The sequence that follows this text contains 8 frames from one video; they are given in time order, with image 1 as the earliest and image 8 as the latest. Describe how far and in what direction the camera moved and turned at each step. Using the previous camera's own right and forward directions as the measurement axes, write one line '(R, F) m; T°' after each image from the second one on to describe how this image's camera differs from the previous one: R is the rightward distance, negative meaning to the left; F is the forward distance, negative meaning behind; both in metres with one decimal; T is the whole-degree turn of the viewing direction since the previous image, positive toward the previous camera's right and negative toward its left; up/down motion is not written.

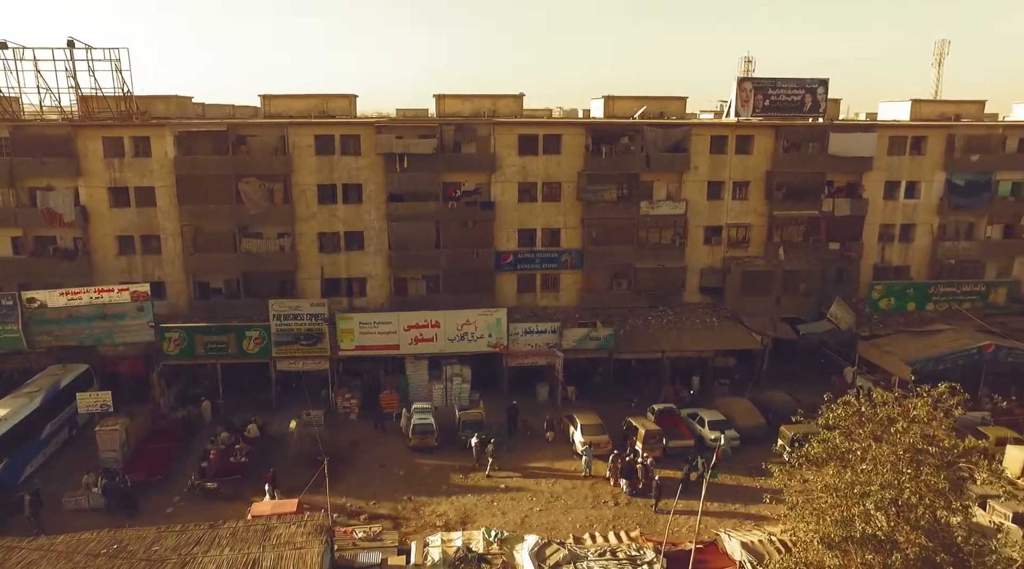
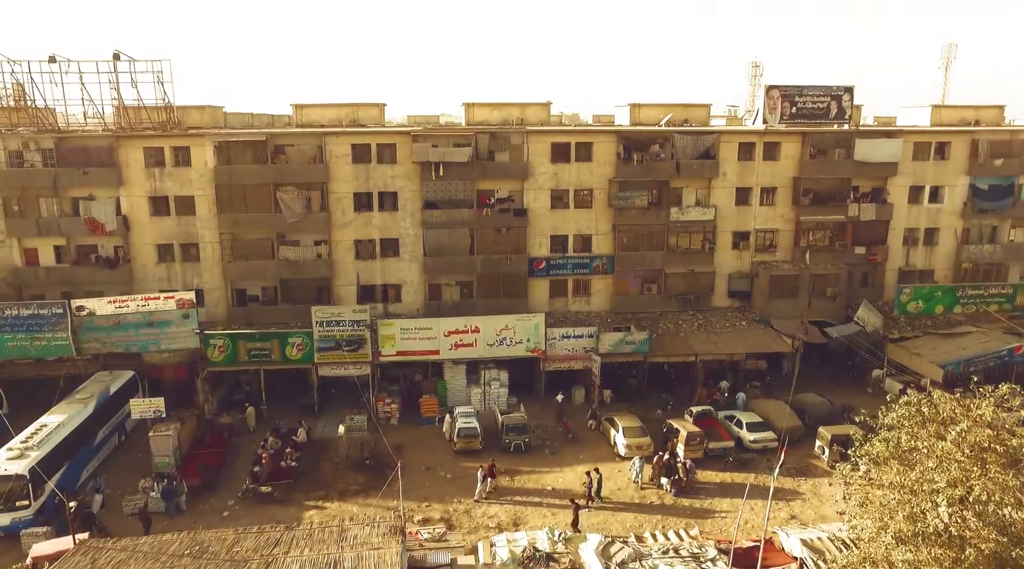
(-1.5, -0.5) m; 0°
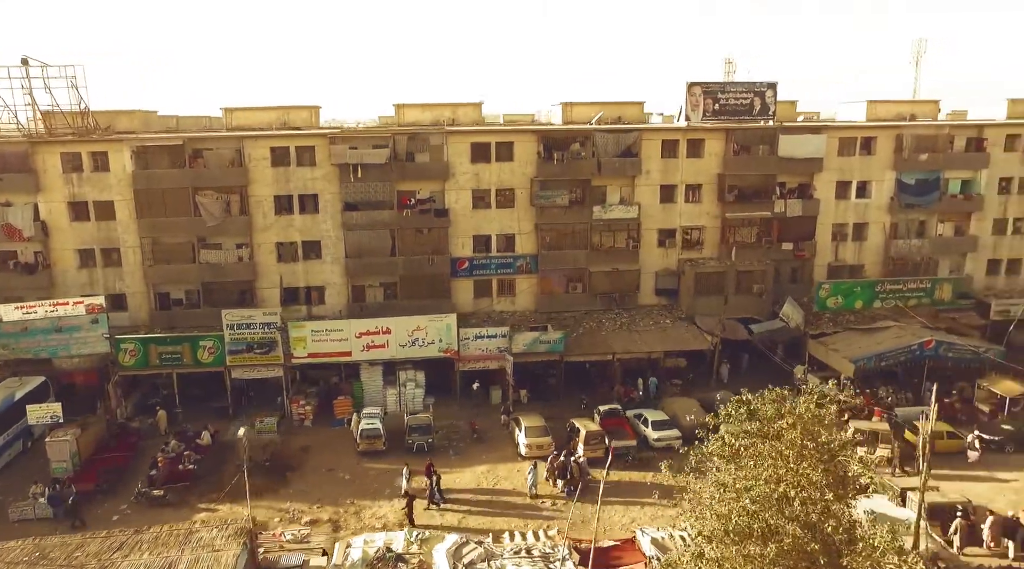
(+3.6, 0.0) m; 0°
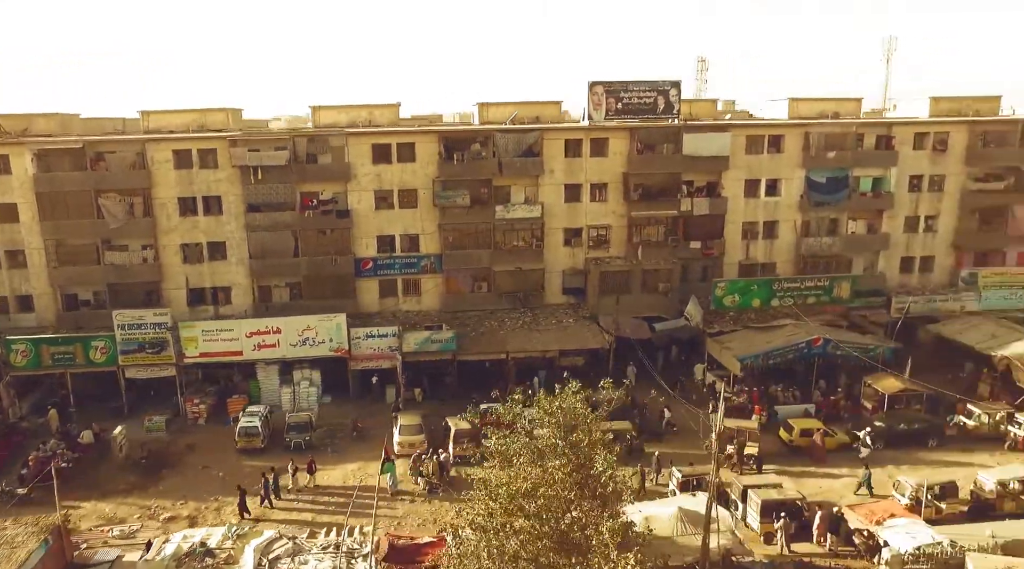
(+4.8, -0.2) m; 0°
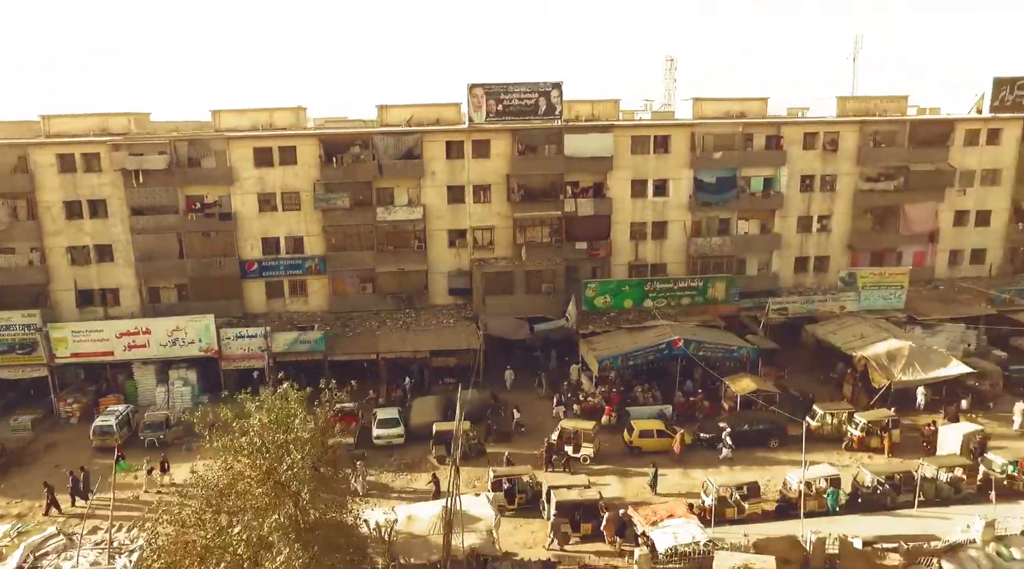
(+6.0, -0.3) m; -1°
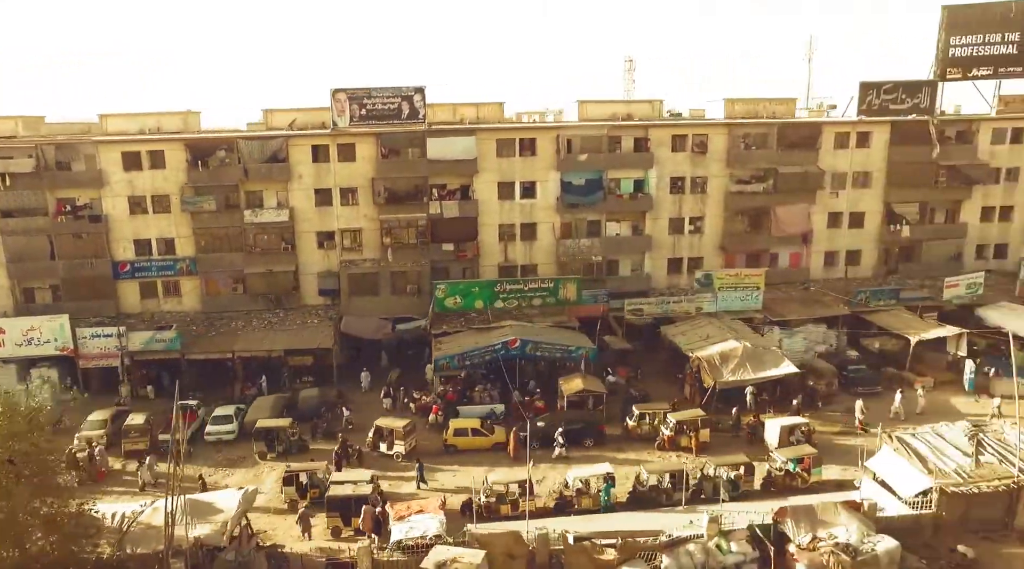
(+6.8, -0.6) m; 0°
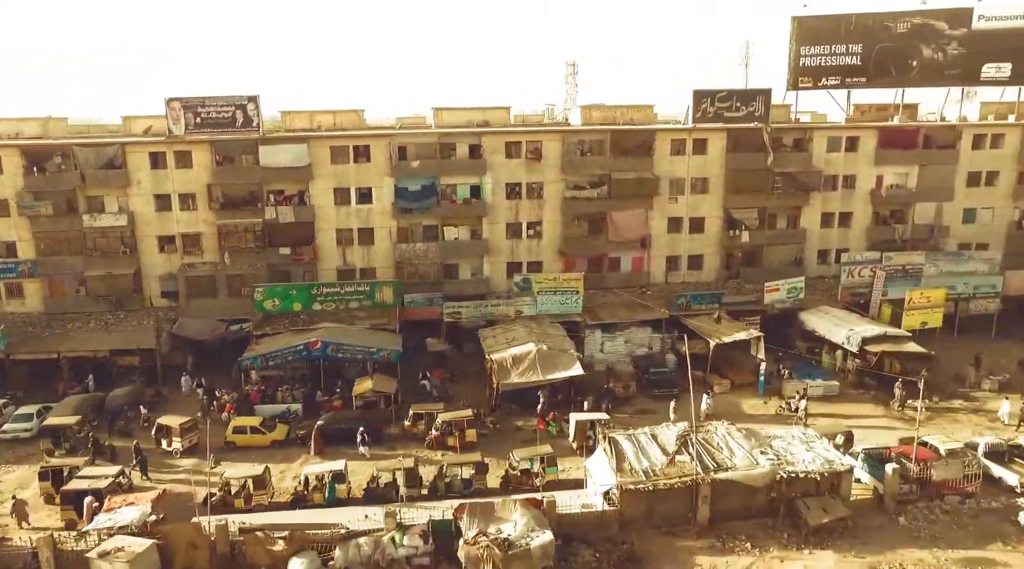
(+8.4, -0.9) m; 0°
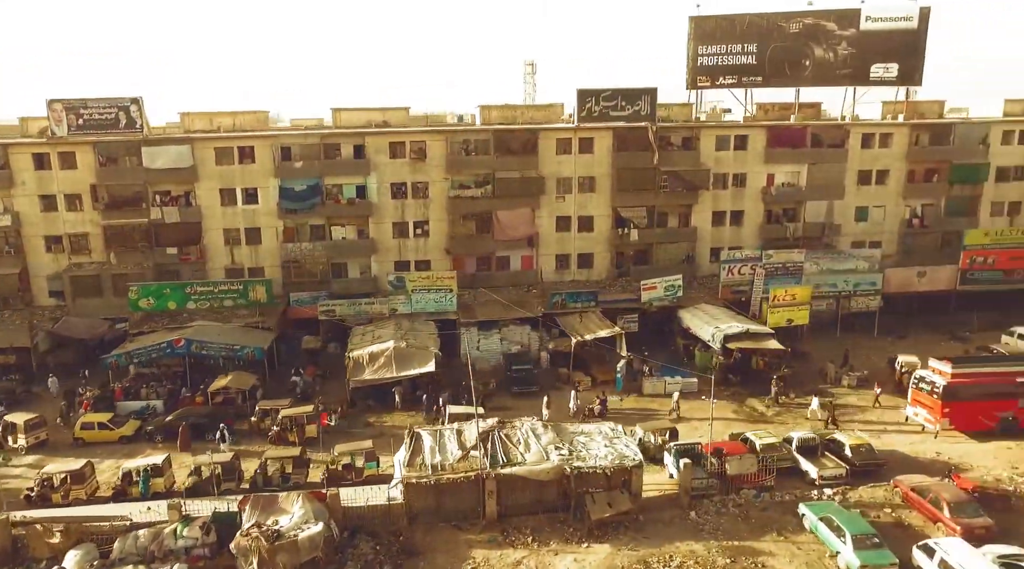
(+6.2, -0.3) m; 0°
